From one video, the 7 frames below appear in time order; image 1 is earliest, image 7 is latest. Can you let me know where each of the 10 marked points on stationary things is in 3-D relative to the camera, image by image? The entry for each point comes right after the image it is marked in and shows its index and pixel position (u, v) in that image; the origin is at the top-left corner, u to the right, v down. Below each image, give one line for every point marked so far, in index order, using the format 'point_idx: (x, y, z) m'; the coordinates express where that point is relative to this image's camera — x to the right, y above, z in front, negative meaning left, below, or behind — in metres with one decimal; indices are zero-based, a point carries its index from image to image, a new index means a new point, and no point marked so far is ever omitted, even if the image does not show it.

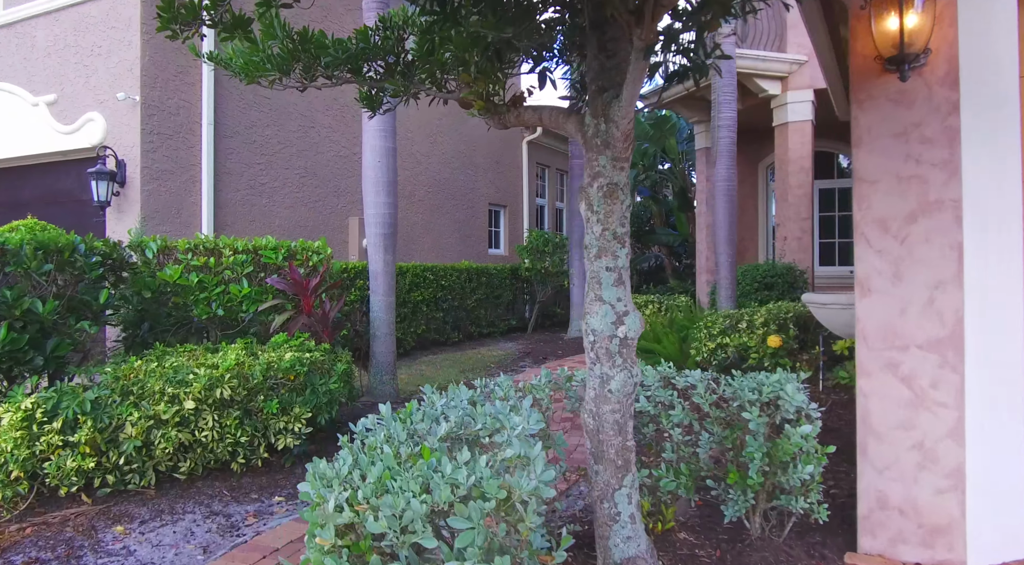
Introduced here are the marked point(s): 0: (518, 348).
0: (+0.1, -1.0, +10.9) m
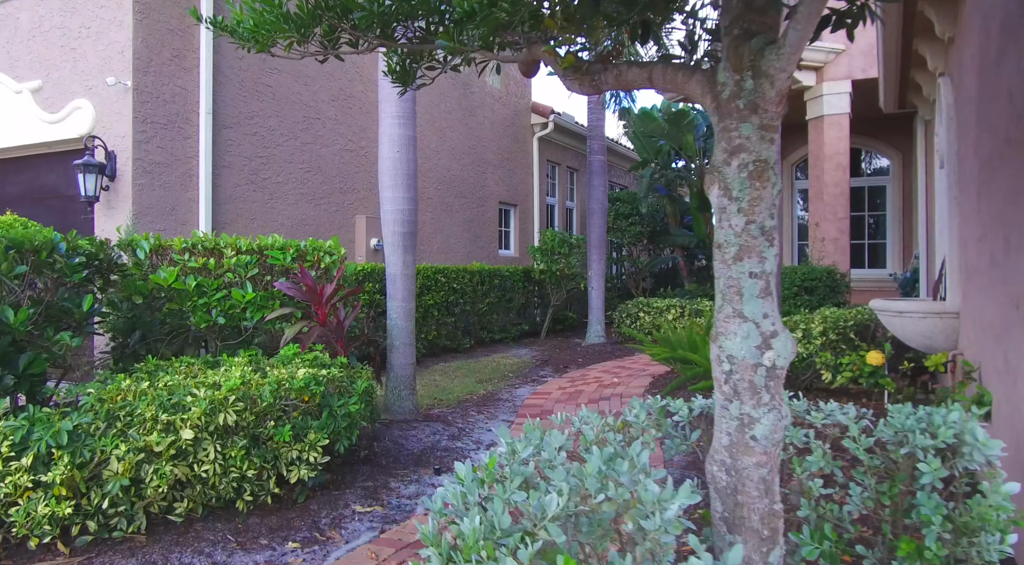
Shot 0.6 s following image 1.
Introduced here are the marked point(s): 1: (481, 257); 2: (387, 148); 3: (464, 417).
0: (+0.3, -1.1, +10.3) m
1: (-0.6, +0.4, +12.7) m
2: (-1.0, +1.1, +5.6) m
3: (-0.4, -1.2, +6.0) m
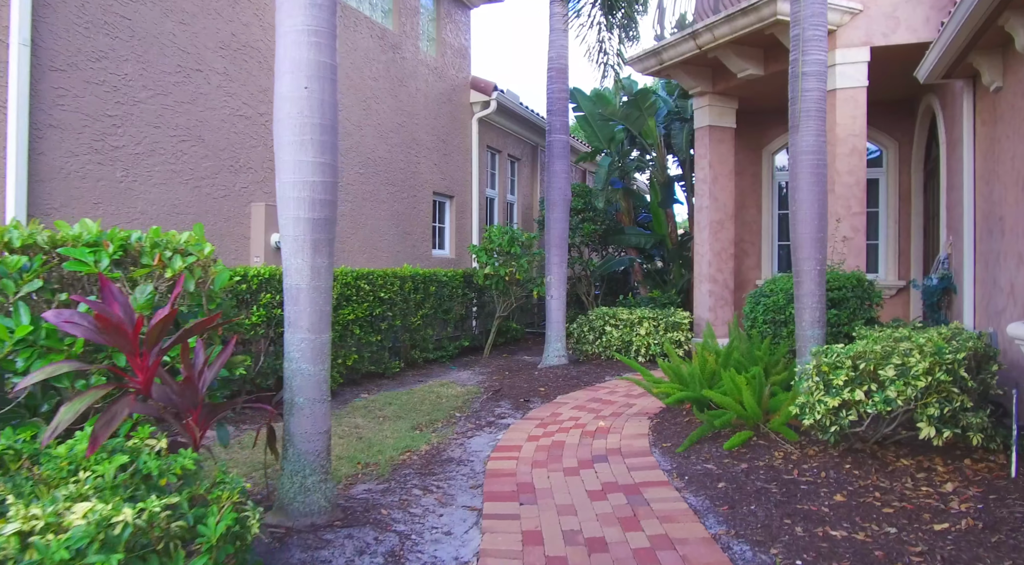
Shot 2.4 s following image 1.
0: (-0.4, -1.2, +8.3) m
1: (-1.5, +0.3, +10.6) m
2: (-1.1, +1.0, +3.5) m
3: (-0.6, -1.2, +4.0) m
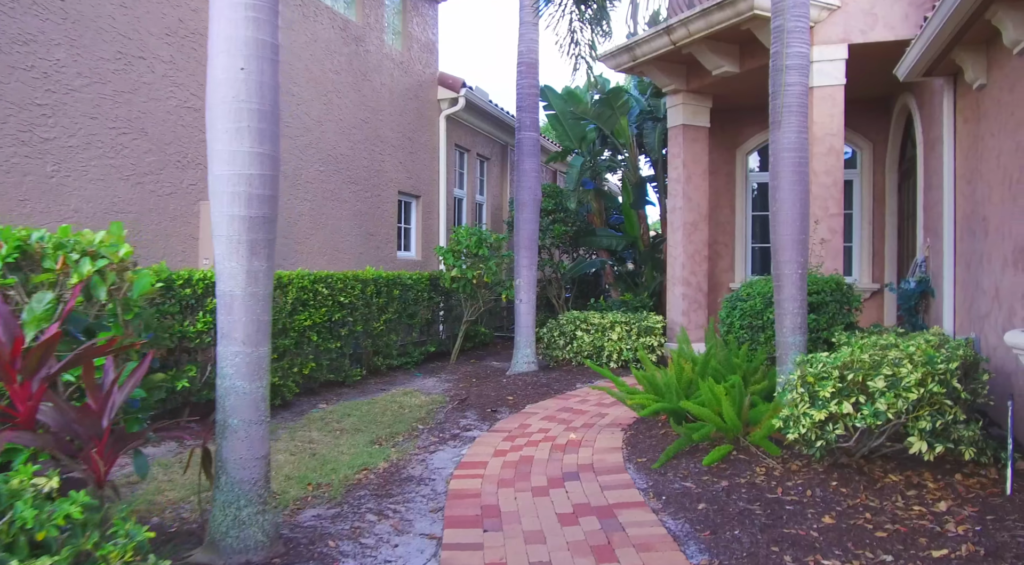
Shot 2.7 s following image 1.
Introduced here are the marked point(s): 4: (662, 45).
0: (-0.7, -1.2, +7.9) m
1: (-2.0, +0.3, +10.2) m
2: (-1.3, +1.0, +3.1) m
3: (-0.8, -1.3, +3.6) m
4: (+1.7, +2.7, +8.2) m
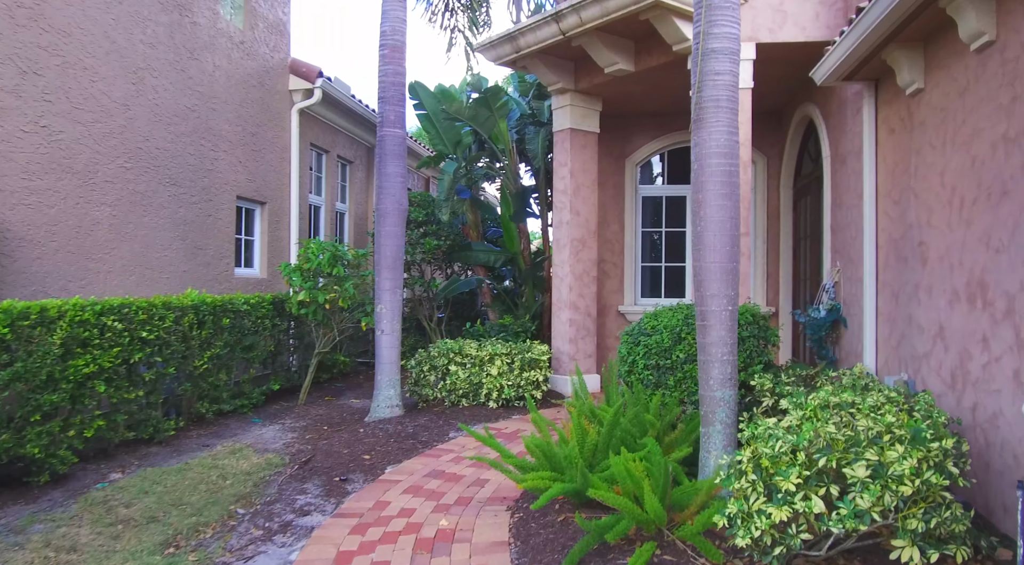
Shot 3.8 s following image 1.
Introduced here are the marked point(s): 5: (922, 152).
0: (-2.0, -1.5, +6.3) m
1: (-3.6, 0.0, +8.4) m
2: (-1.7, +0.8, +1.5) m
3: (-1.3, -1.5, +2.1) m
4: (+0.4, +2.5, +7.1) m
5: (+2.7, +0.9, +4.7) m
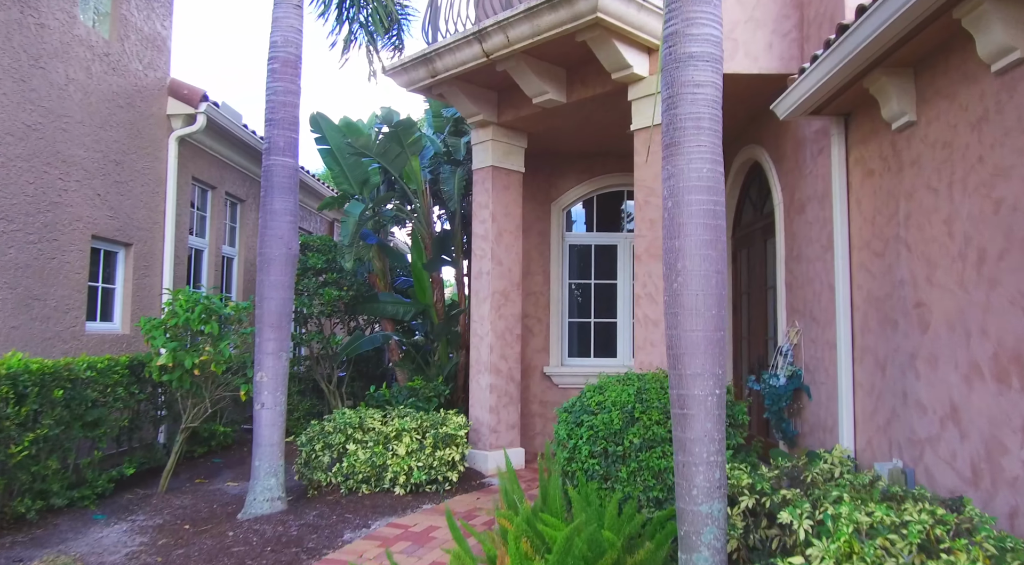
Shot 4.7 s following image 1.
0: (-2.6, -1.9, +4.9) m
1: (-4.5, -0.5, +6.8) m
2: (-1.7, +0.6, +0.3) m
3: (-1.4, -1.6, +0.7) m
4: (-0.4, +2.0, +6.1) m
5: (+2.3, +0.5, +4.0) m
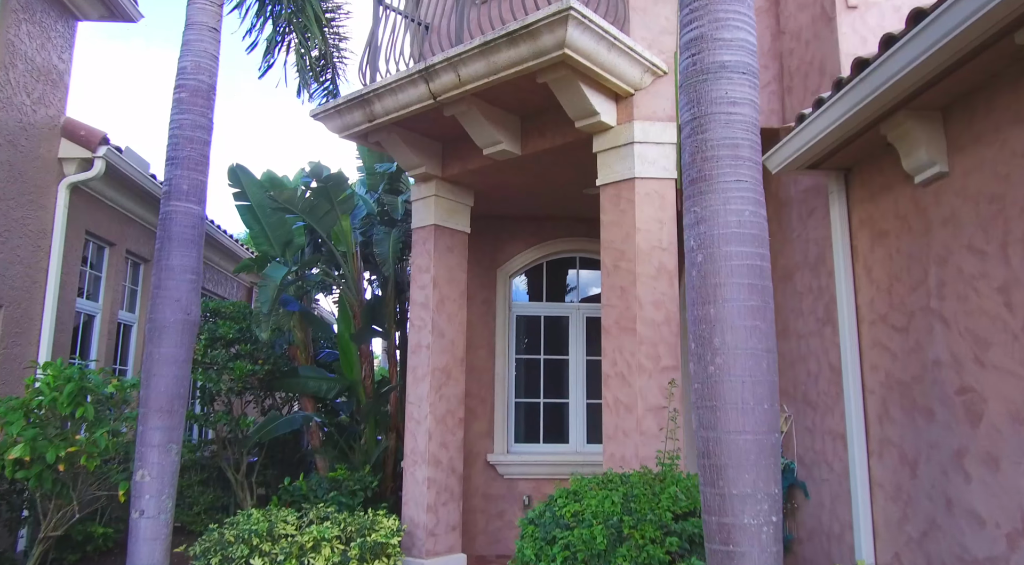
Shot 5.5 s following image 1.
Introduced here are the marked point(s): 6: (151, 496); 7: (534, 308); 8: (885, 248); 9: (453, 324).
0: (-2.9, -2.3, +3.5) m
1: (-4.9, -1.1, +5.3) m
2: (-1.5, +0.7, -0.7) m
3: (-1.3, -1.6, -0.5) m
4: (-0.7, +1.4, +5.4) m
5: (+2.1, +0.1, +3.3) m
6: (-2.3, -1.4, +4.6) m
7: (+0.2, -0.3, +7.5) m
8: (+2.0, +0.2, +3.9) m
9: (-0.5, -0.4, +6.3) m
